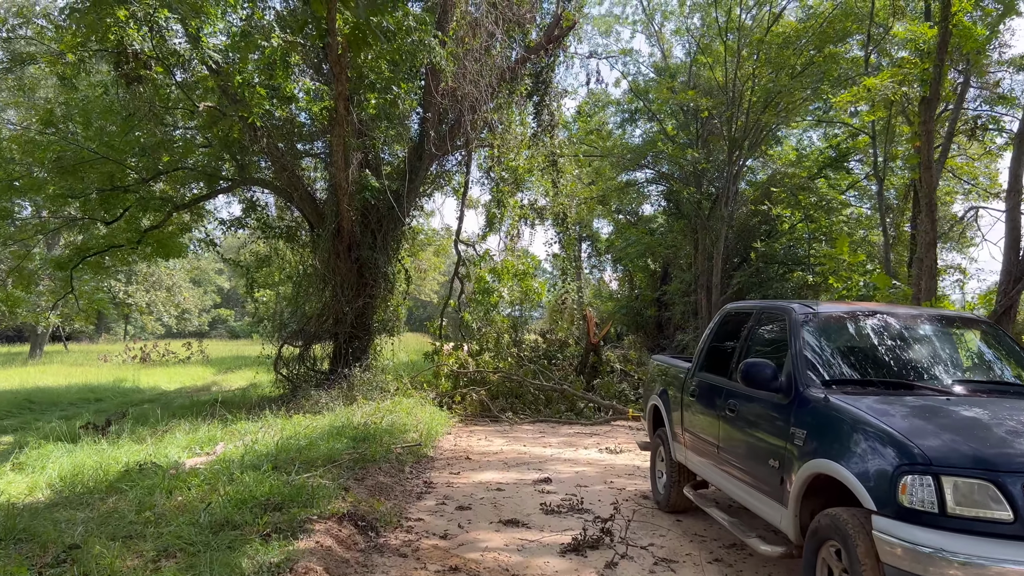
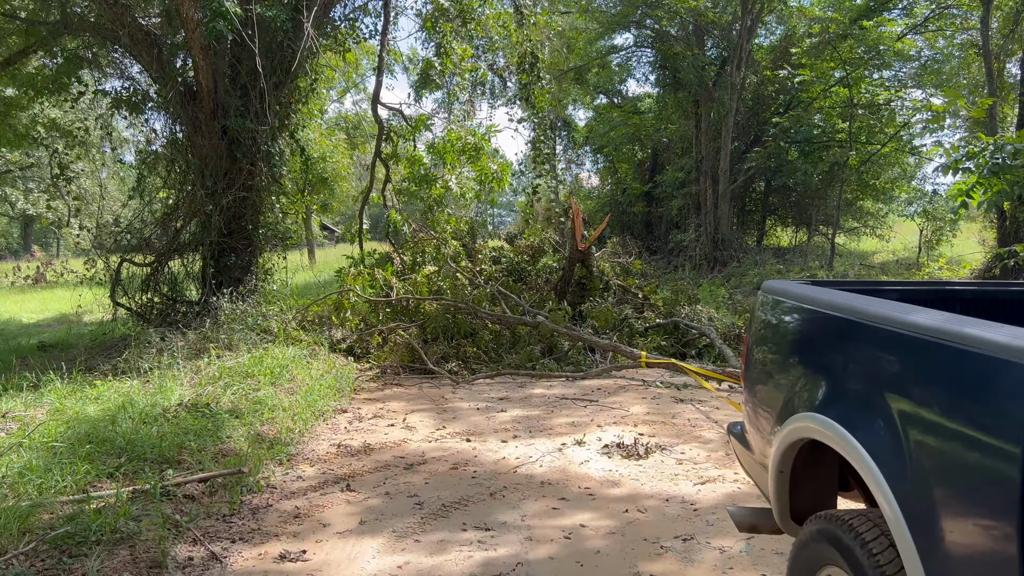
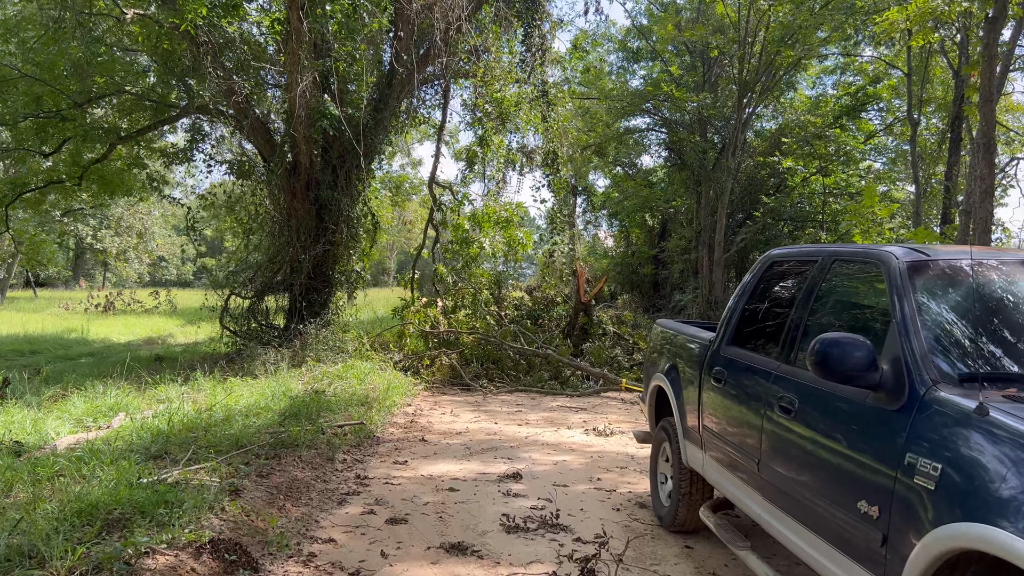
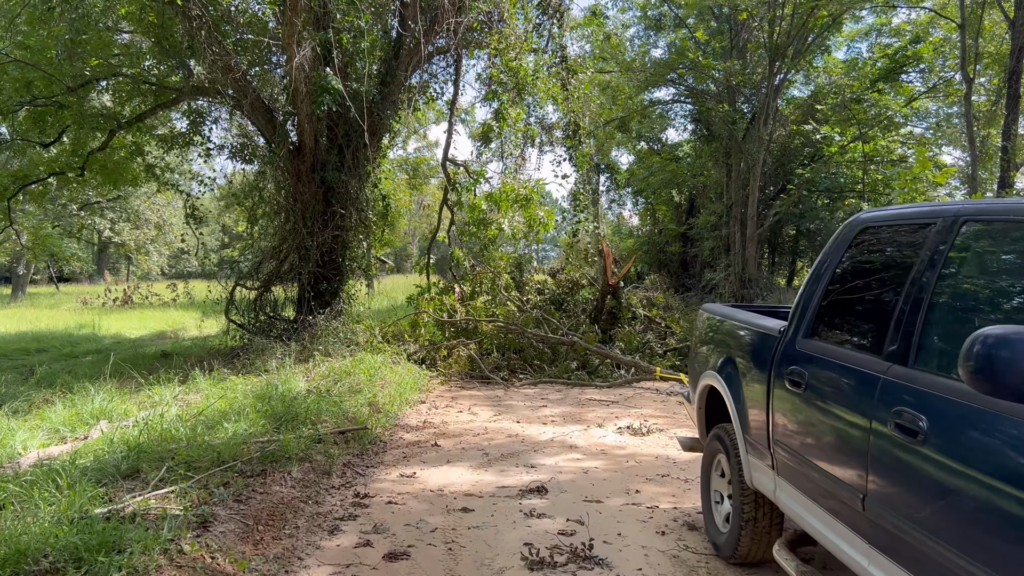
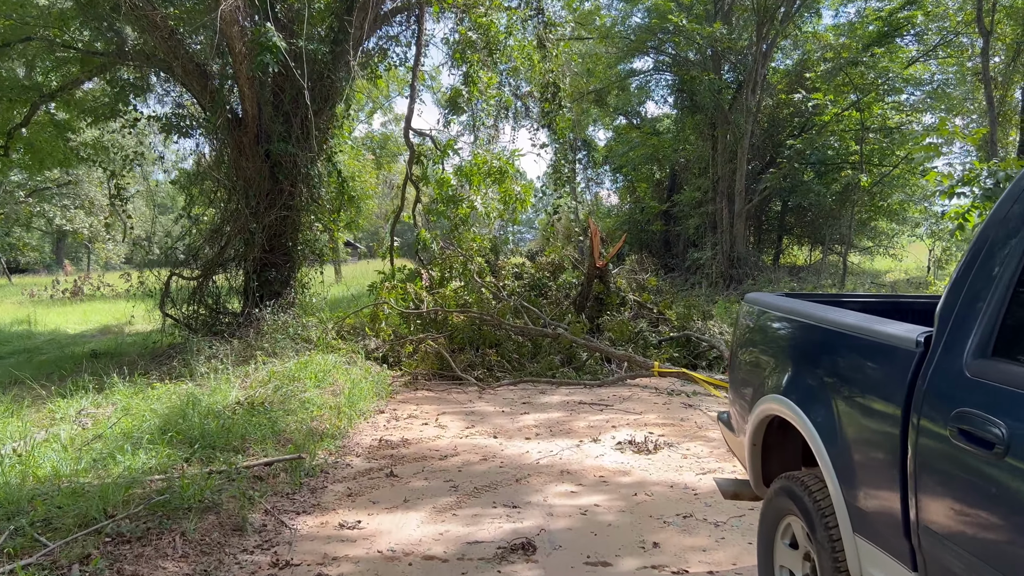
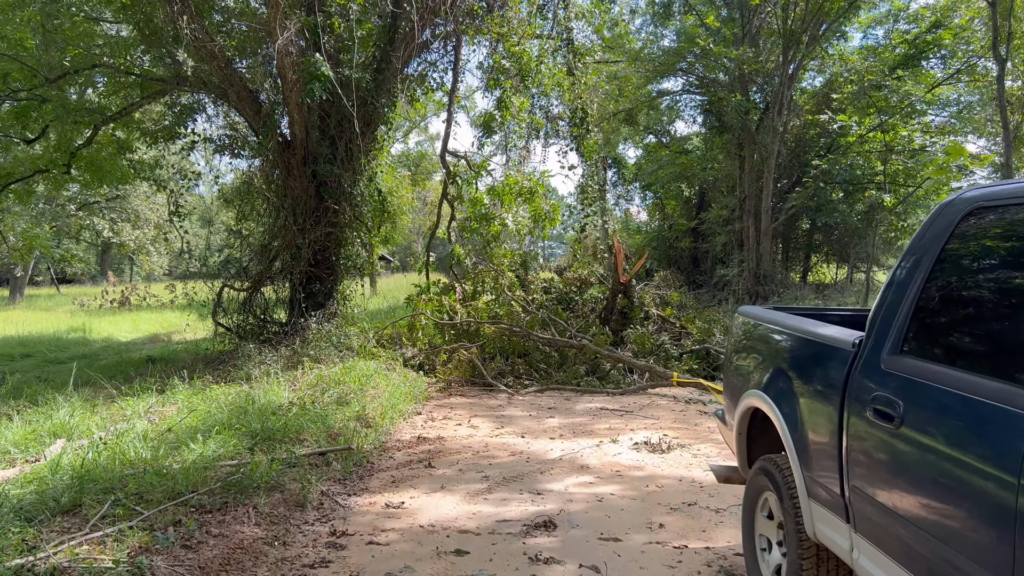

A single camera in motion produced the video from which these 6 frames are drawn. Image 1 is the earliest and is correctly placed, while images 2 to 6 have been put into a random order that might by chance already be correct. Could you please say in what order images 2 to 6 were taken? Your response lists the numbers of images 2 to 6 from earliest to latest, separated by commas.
3, 4, 6, 5, 2
